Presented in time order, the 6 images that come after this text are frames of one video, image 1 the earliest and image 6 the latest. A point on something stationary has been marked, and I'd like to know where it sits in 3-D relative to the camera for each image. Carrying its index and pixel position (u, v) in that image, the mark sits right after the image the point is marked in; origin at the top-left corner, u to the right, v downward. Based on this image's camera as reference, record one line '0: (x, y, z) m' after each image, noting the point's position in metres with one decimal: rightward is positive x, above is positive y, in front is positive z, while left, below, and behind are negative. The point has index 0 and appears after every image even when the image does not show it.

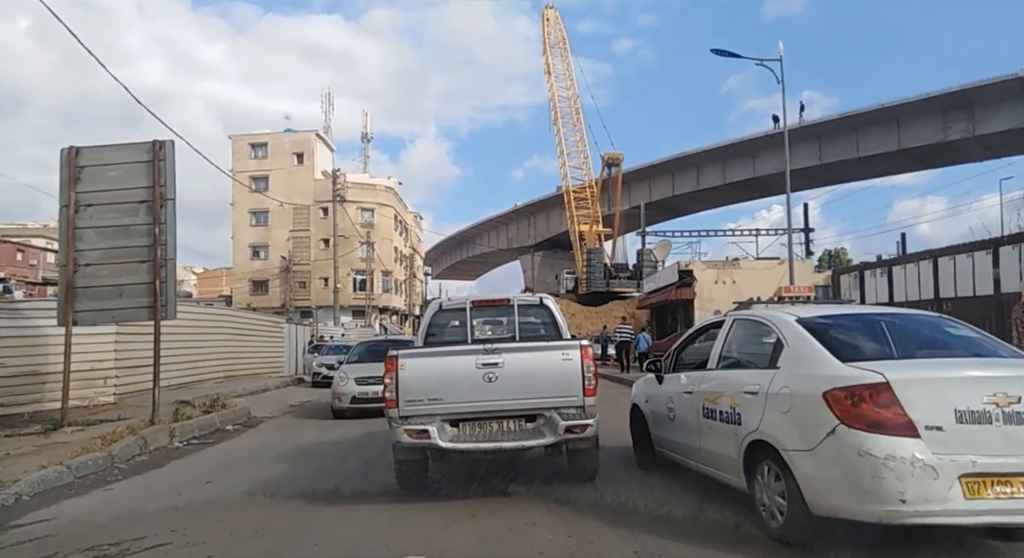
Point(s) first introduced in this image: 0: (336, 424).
0: (-3.8, -3.0, +14.7) m
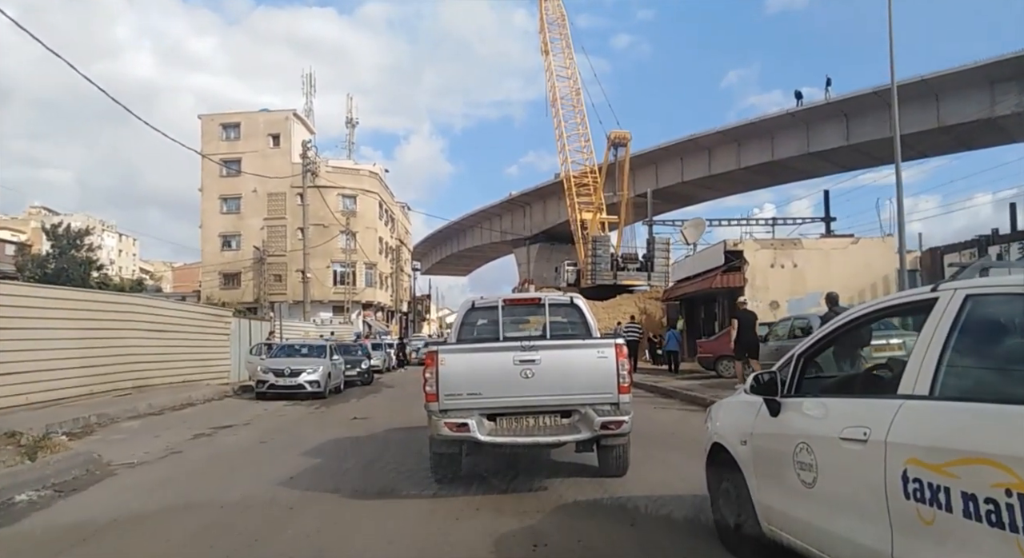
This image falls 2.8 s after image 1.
0: (-3.8, -2.8, +12.5) m
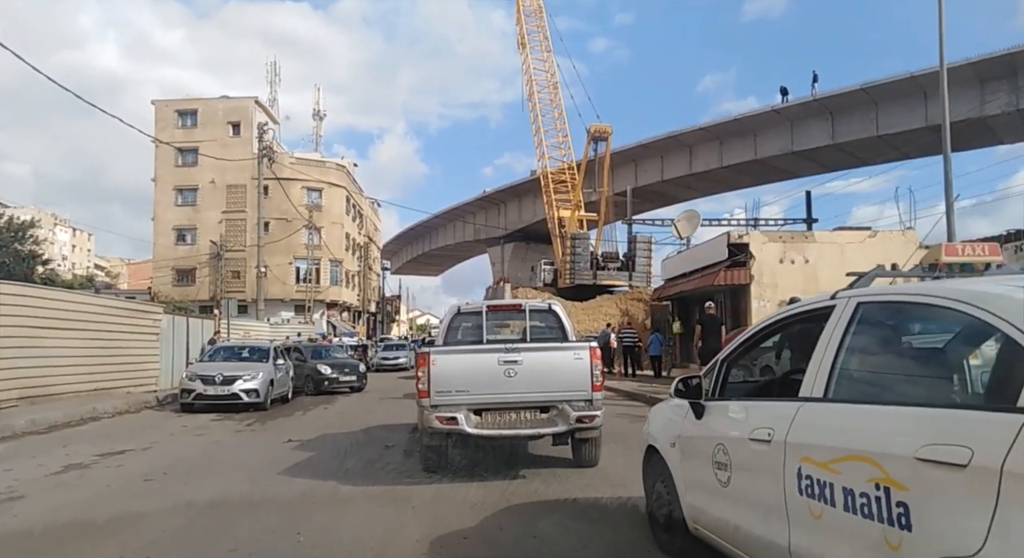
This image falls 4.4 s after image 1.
0: (-4.3, -2.7, +11.3) m
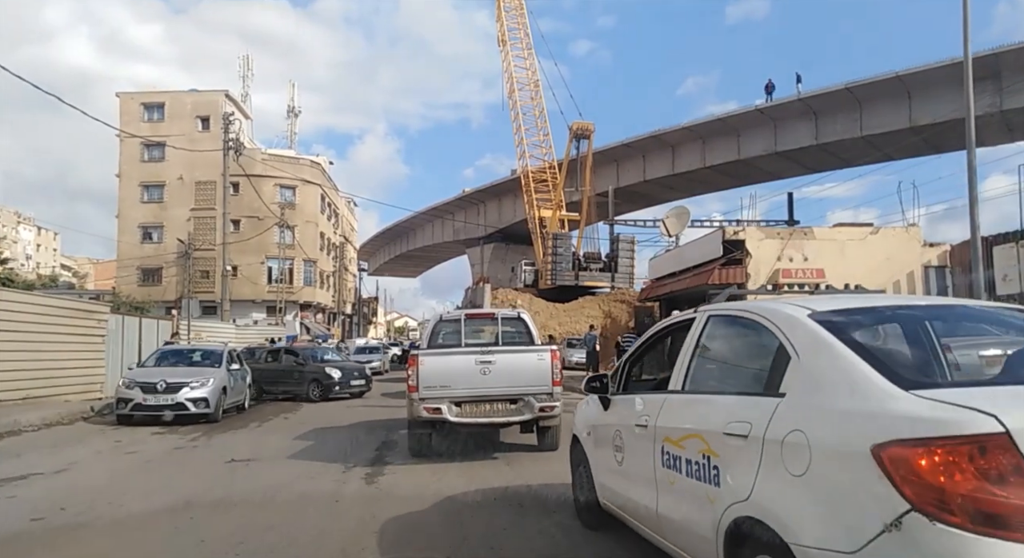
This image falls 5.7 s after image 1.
0: (-4.7, -2.7, +10.7) m
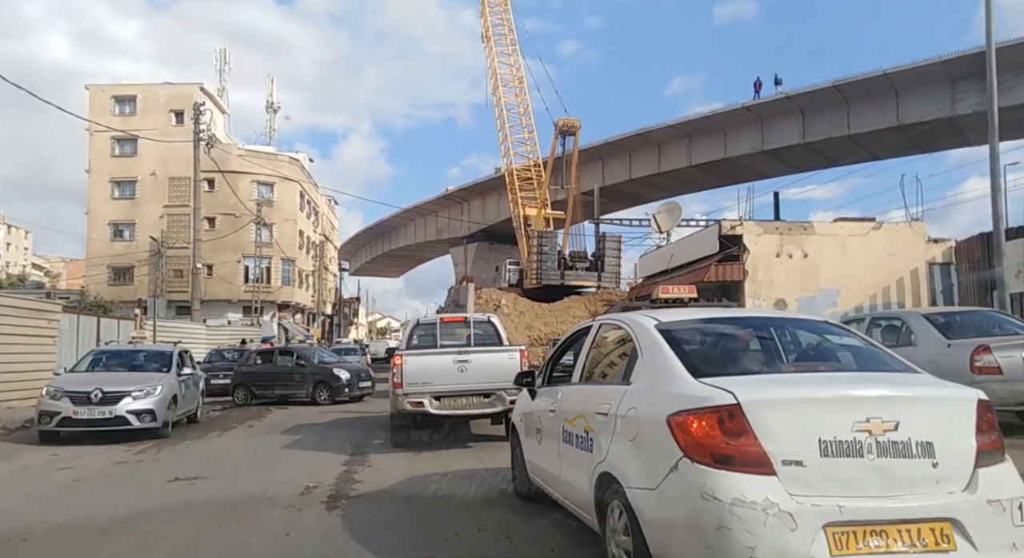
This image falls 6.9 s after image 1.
0: (-4.9, -2.7, +10.1) m
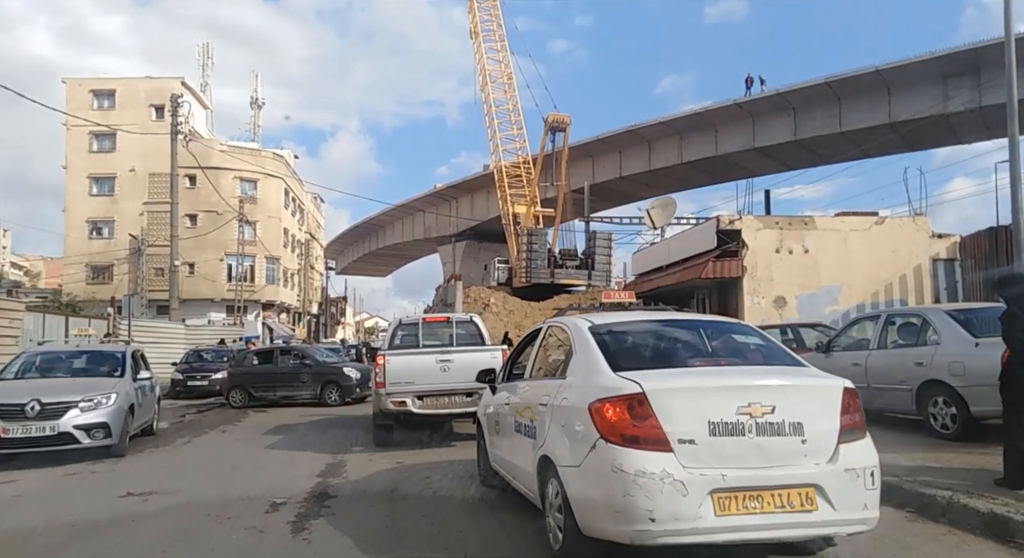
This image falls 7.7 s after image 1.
0: (-5.1, -2.7, +9.8) m
